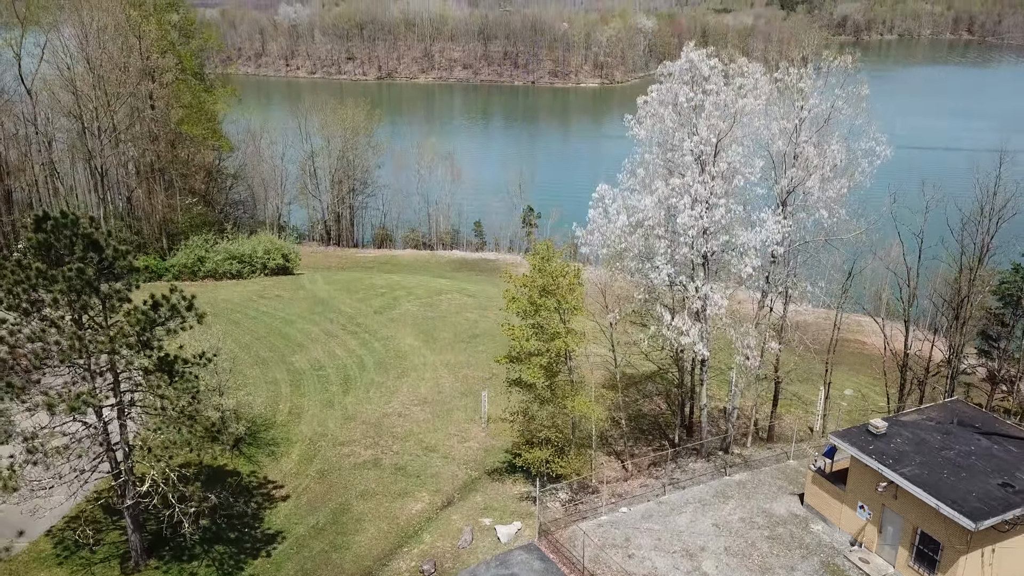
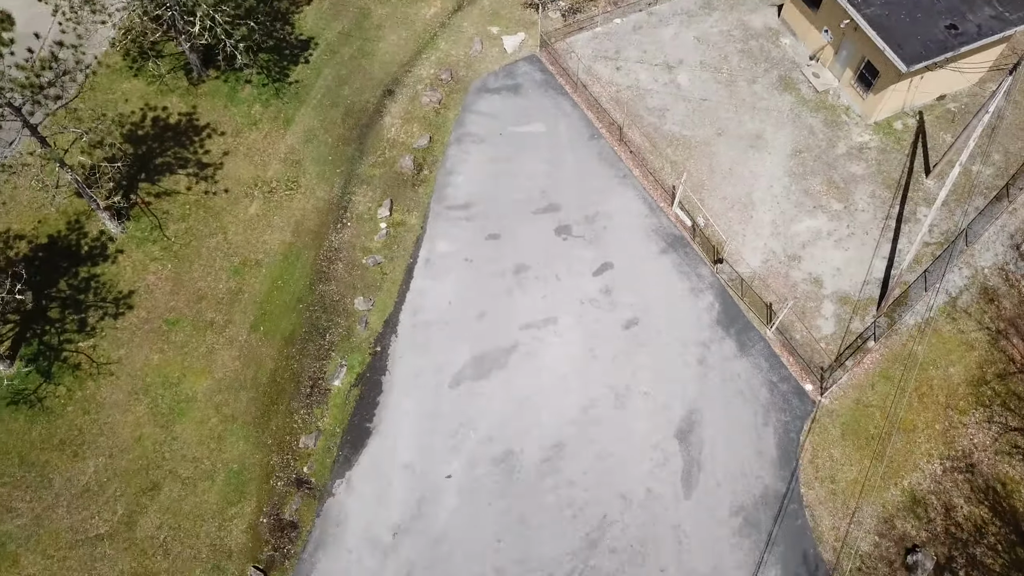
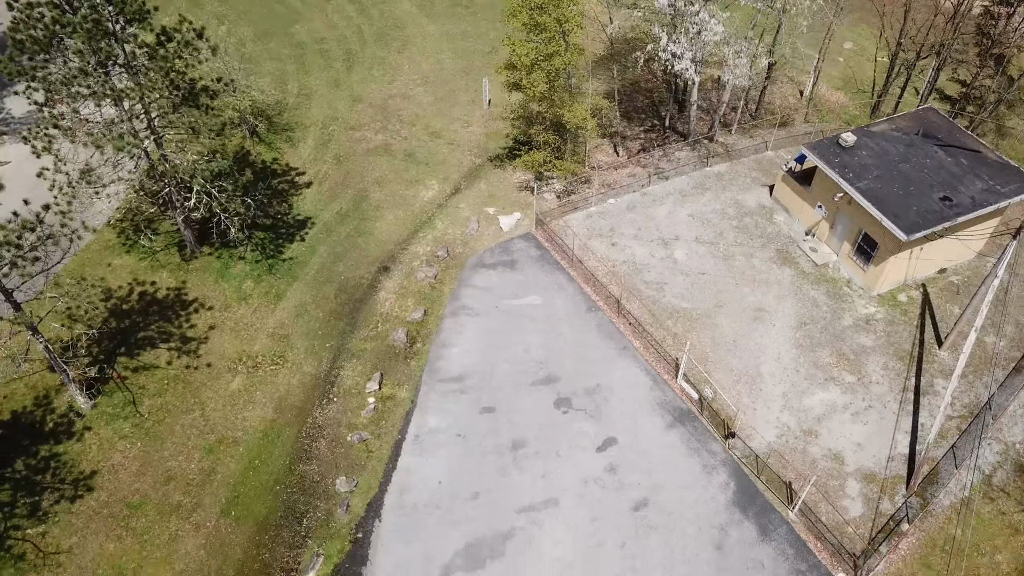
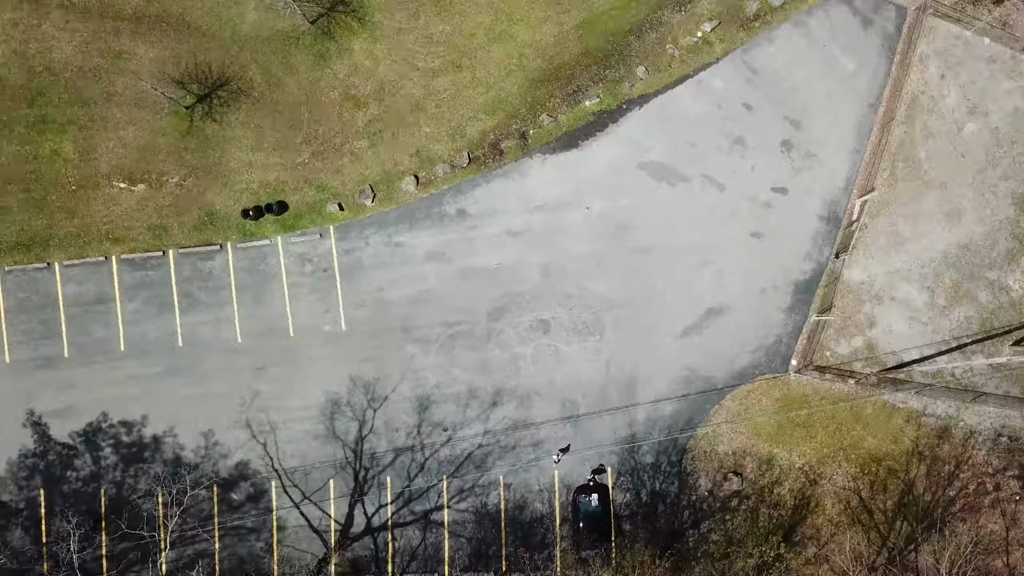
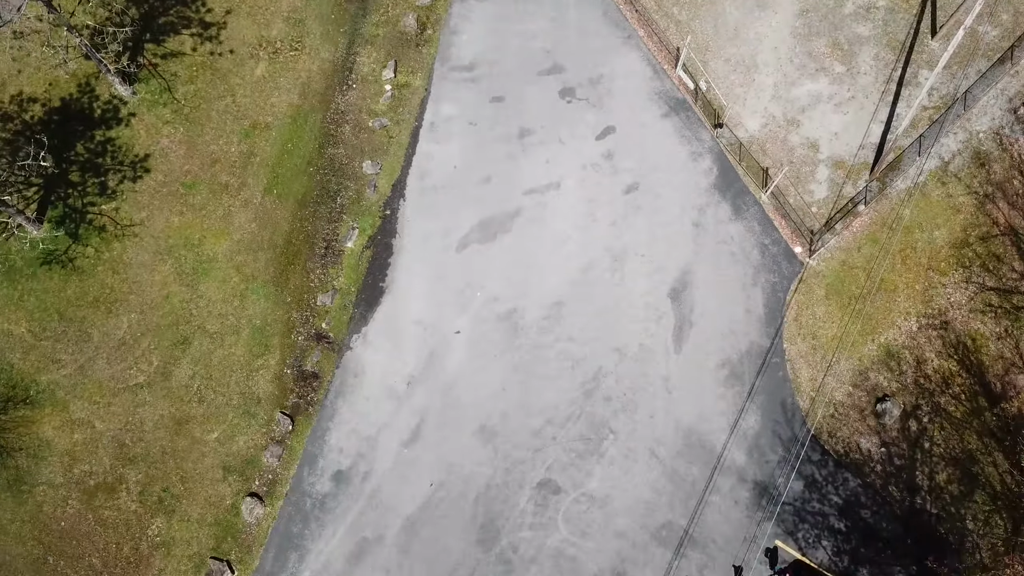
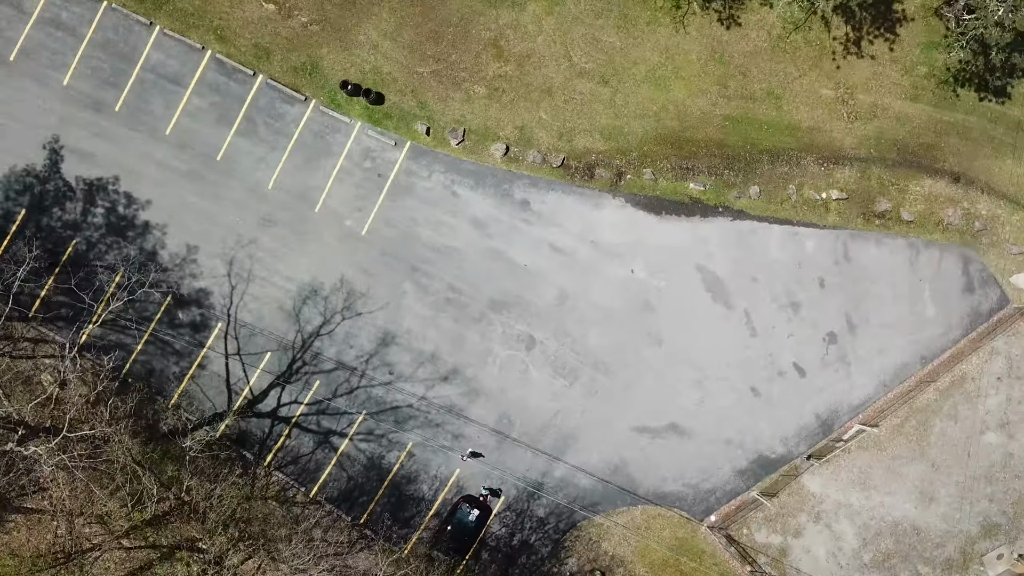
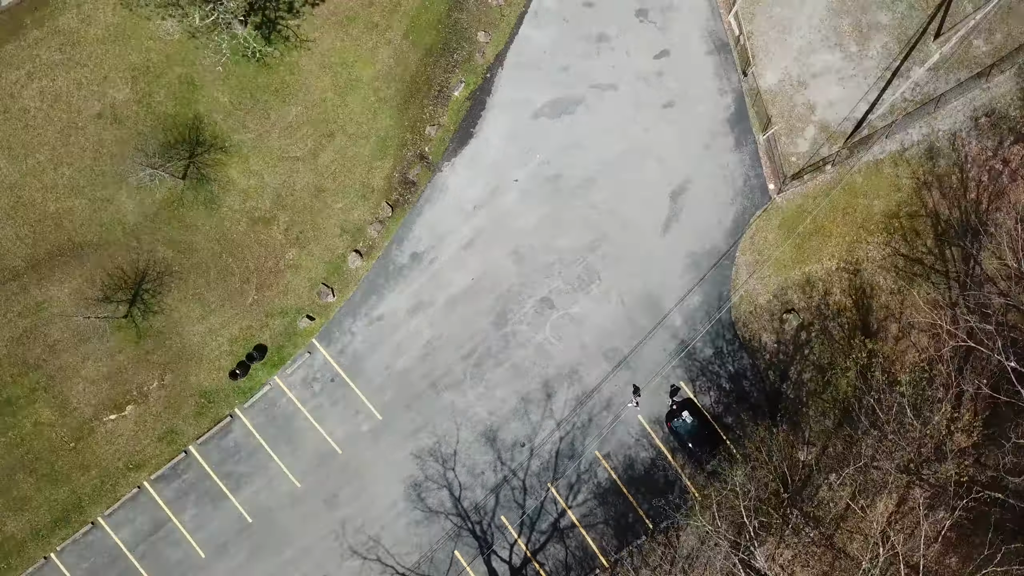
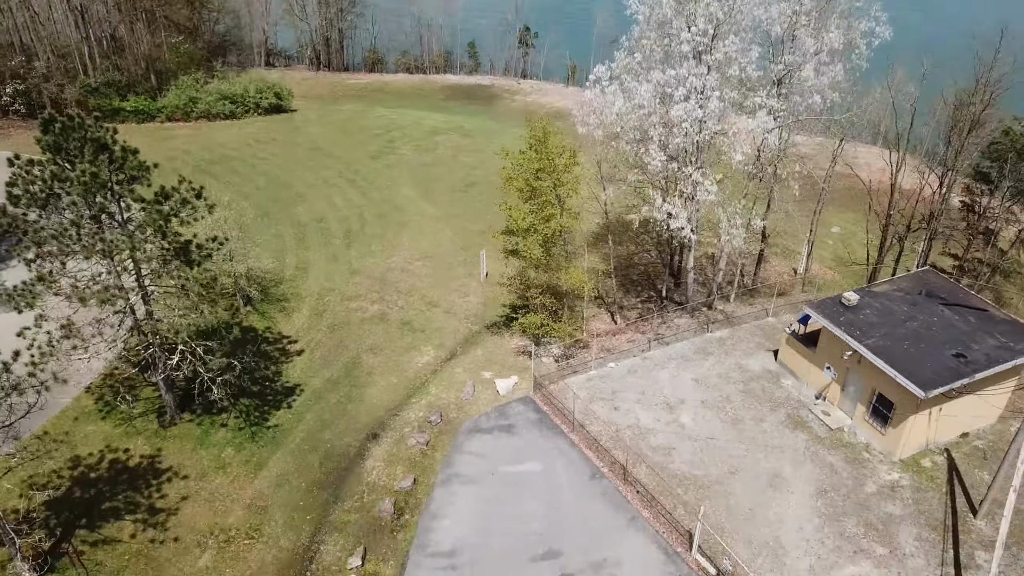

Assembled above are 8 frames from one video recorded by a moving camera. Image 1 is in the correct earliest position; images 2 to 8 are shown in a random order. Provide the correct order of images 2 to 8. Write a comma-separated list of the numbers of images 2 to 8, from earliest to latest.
8, 3, 2, 5, 7, 4, 6
